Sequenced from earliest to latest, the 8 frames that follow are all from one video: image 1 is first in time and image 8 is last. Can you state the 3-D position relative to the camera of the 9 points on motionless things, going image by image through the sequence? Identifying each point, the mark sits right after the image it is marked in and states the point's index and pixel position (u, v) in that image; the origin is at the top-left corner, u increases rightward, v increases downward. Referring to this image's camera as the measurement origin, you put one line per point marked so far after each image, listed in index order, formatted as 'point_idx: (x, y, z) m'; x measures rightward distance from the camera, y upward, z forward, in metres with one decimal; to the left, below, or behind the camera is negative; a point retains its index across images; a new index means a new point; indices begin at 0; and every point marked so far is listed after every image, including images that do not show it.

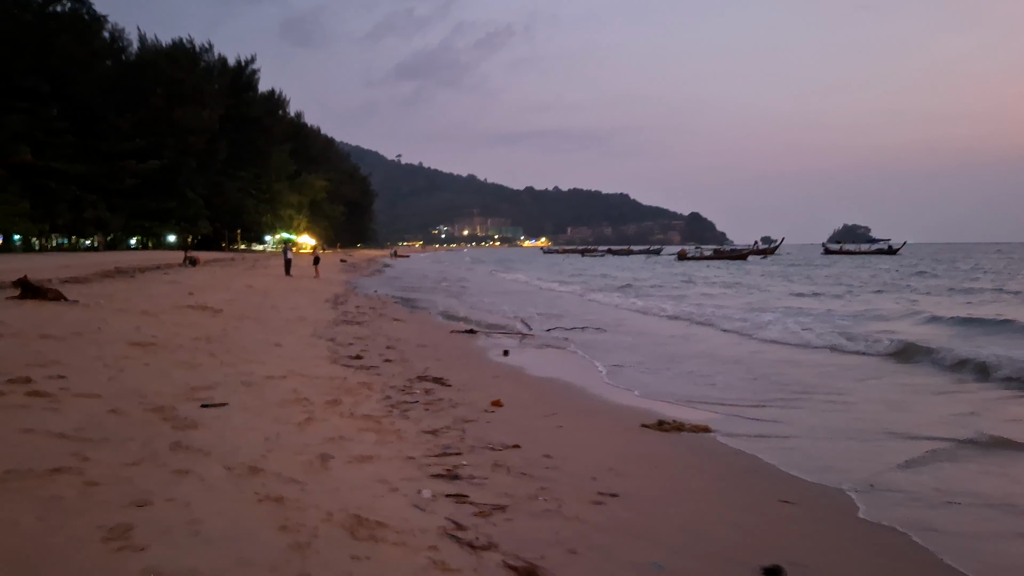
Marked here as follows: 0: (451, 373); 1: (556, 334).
0: (-0.5, -0.8, +8.3) m
1: (+0.7, -0.7, +13.7) m
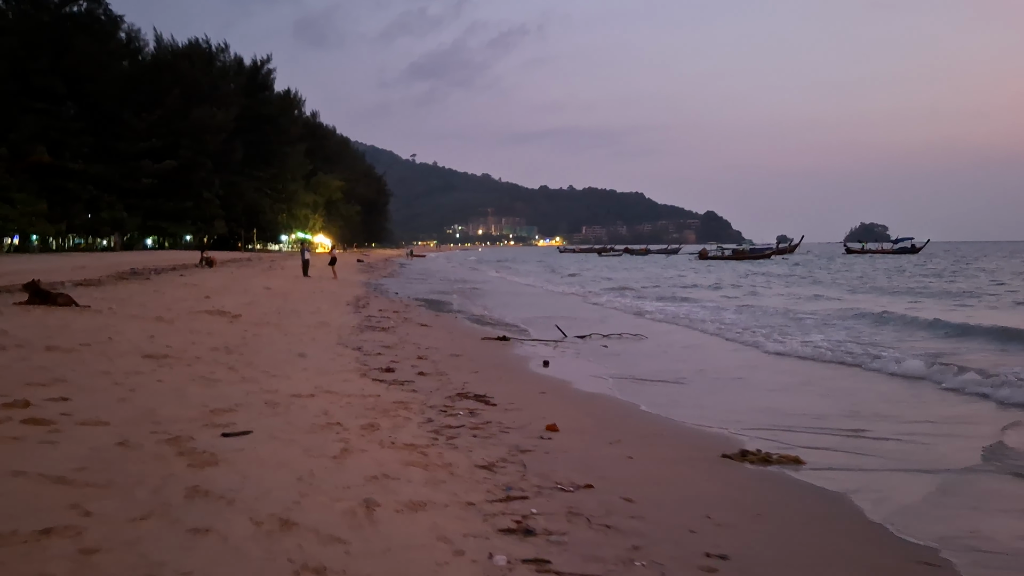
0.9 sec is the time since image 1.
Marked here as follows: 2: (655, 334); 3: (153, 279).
0: (-0.1, -0.8, +7.6) m
1: (+1.2, -0.8, +13.0) m
2: (+2.3, -0.8, +14.8) m
3: (-7.8, +0.2, +20.0) m
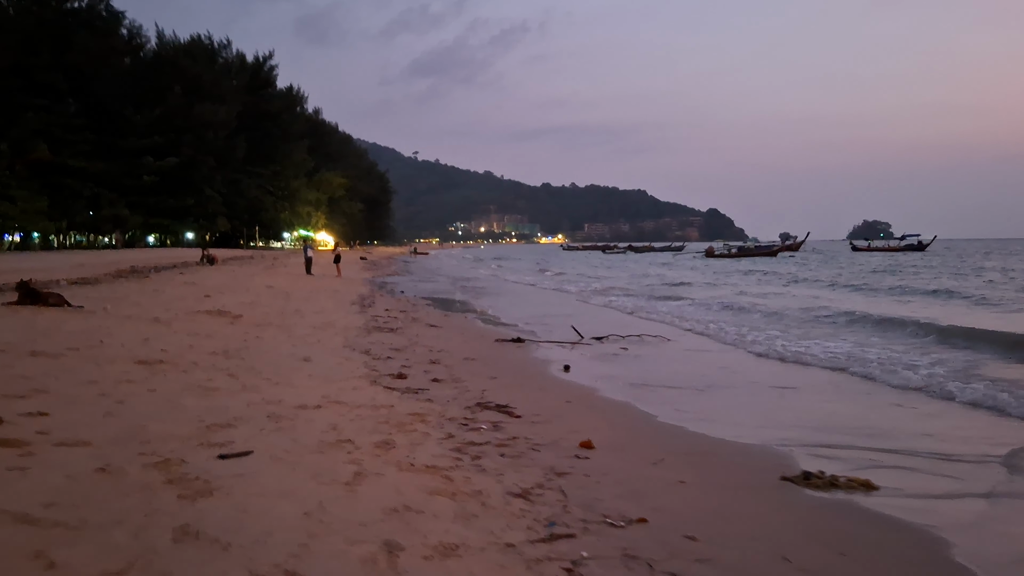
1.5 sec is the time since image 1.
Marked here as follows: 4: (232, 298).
0: (0.0, -0.8, +7.0) m
1: (+1.4, -0.7, +12.4) m
2: (+2.5, -0.8, +14.2) m
3: (-7.6, +0.2, +19.4) m
4: (-4.7, -0.2, +15.3) m
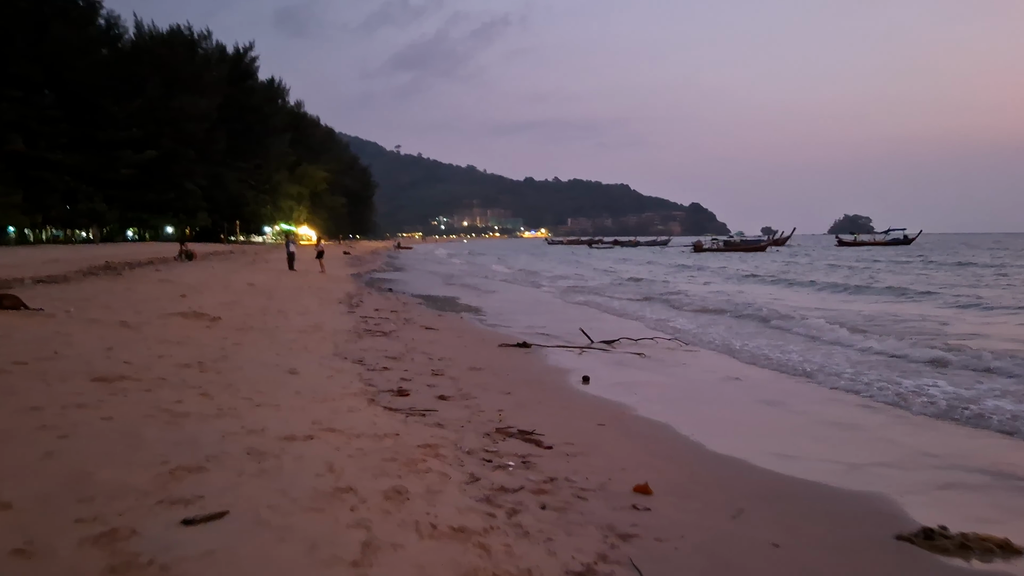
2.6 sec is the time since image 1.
0: (+0.2, -0.9, +6.0) m
1: (+1.4, -0.7, +11.4) m
2: (+2.5, -0.8, +13.3) m
3: (-7.7, +0.2, +18.3) m
4: (-4.7, -0.1, +14.3) m
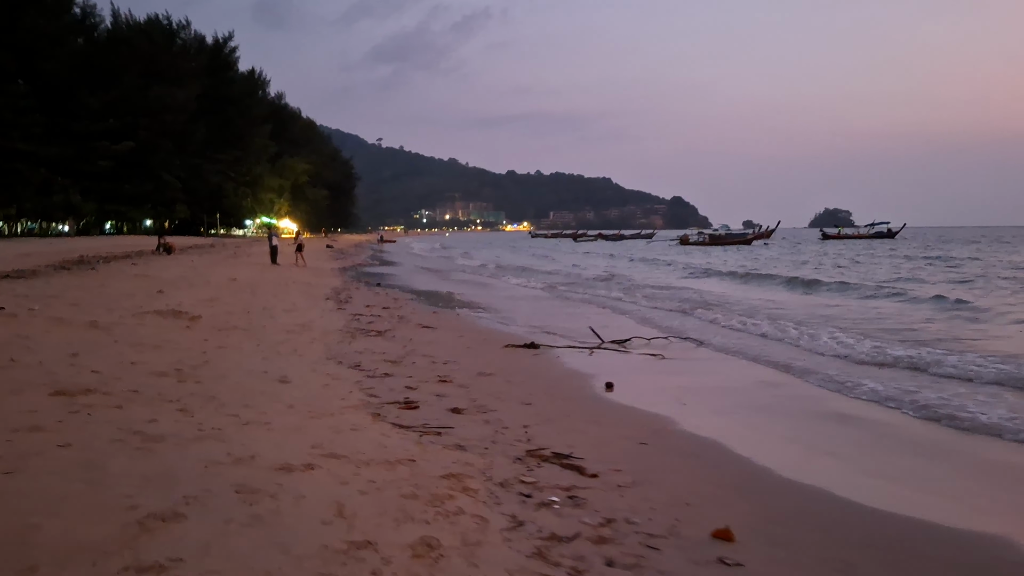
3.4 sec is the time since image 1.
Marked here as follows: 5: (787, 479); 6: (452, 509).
0: (+0.3, -0.9, +5.2) m
1: (+1.5, -0.7, +10.6) m
2: (+2.5, -0.7, +12.5) m
3: (-7.8, +0.3, +17.3) m
4: (-4.7, -0.1, +13.4) m
5: (+1.5, -1.0, +4.9) m
6: (-0.2, -0.9, +3.6) m
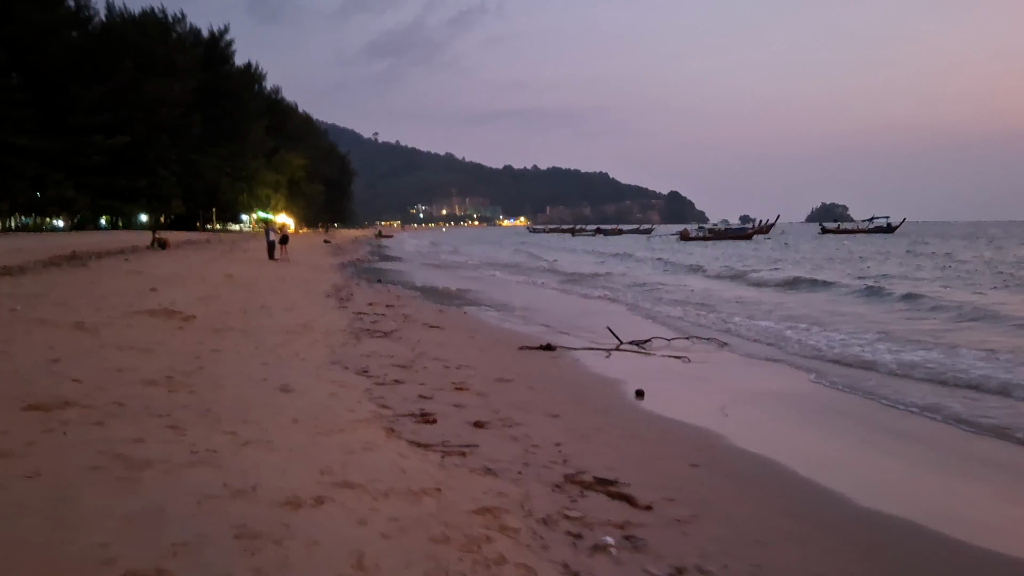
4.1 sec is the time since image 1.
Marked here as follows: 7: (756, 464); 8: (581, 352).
0: (+0.5, -0.9, +4.6) m
1: (+1.6, -0.7, +10.0) m
2: (+2.6, -0.7, +11.9) m
3: (-7.7, +0.4, +16.7) m
4: (-4.6, 0.0, +12.7) m
5: (+1.6, -1.0, +4.3) m
6: (-0.1, -0.9, +3.0) m
7: (+1.3, -0.9, +4.8) m
8: (+0.7, -0.6, +9.1) m
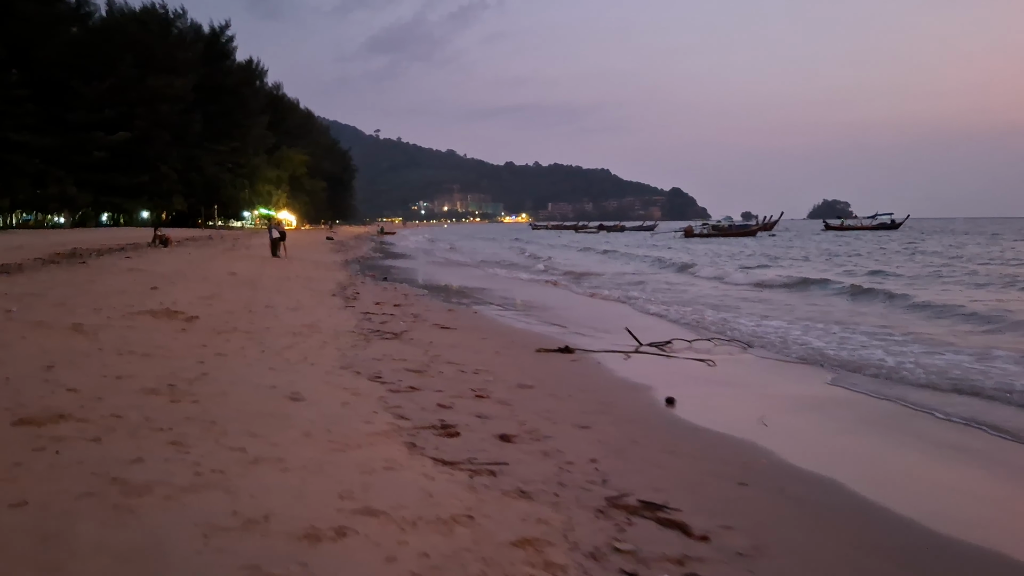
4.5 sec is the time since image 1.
0: (+0.7, -0.9, +4.2) m
1: (+1.8, -0.7, +9.6) m
2: (+2.8, -0.7, +11.5) m
3: (-7.5, +0.4, +16.3) m
4: (-4.4, 0.0, +12.4) m
5: (+1.8, -1.0, +3.9) m
6: (+0.1, -0.9, +2.7) m
7: (+1.4, -0.9, +4.5) m
8: (+0.9, -0.6, +8.7) m
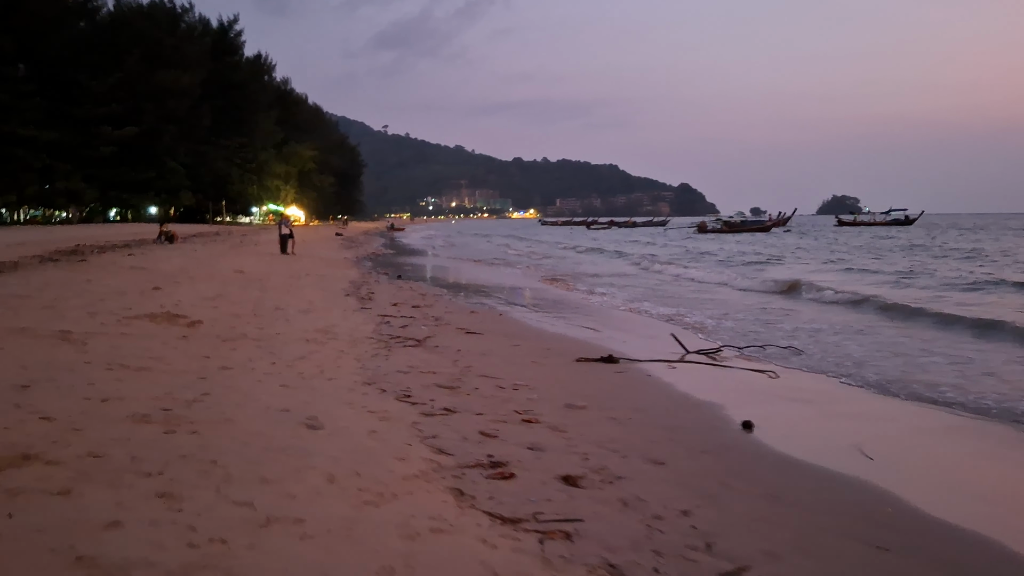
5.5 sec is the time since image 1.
0: (+0.9, -0.9, +3.3) m
1: (+2.1, -0.7, +8.7) m
2: (+3.1, -0.7, +10.6) m
3: (-7.1, +0.4, +15.5) m
4: (-4.1, 0.0, +11.5) m
5: (+2.1, -1.0, +3.0) m
6: (+0.3, -1.0, +1.8) m
7: (+1.7, -1.0, +3.6) m
8: (+1.2, -0.7, +7.8) m
